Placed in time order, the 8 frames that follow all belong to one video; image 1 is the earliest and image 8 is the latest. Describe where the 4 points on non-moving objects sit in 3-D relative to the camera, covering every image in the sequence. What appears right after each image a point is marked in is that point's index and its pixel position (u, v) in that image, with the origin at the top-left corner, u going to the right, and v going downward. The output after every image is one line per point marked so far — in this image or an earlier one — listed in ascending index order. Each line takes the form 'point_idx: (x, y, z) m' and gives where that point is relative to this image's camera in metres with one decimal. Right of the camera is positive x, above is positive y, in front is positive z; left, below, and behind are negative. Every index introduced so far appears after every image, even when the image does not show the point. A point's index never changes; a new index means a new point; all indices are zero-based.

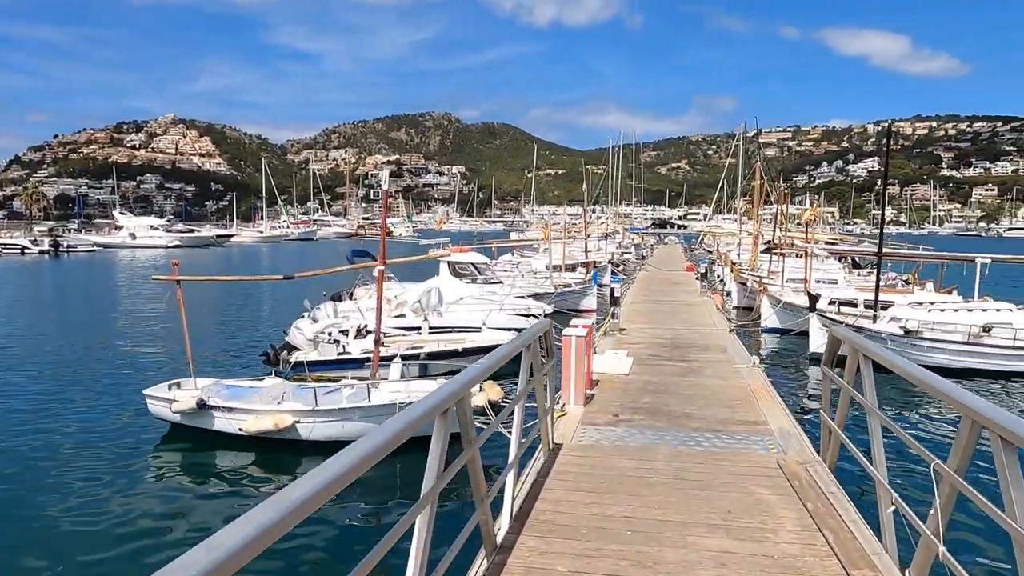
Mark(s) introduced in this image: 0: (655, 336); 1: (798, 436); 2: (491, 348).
0: (+3.4, -1.1, +18.1) m
1: (+3.5, -1.8, +9.3) m
2: (-0.5, -1.4, +16.8) m
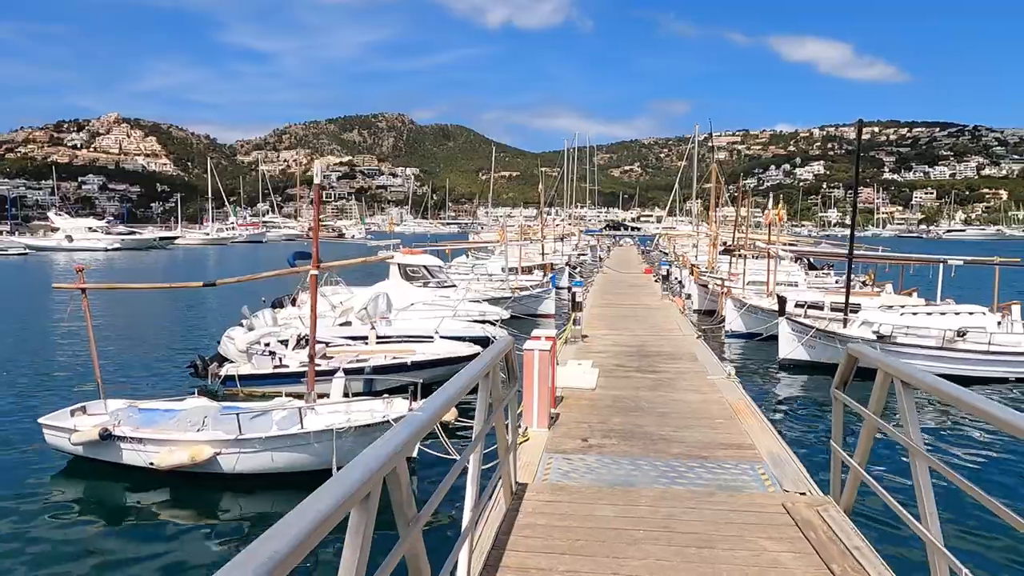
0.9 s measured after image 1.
0: (+2.4, -1.2, +17.0) m
1: (+3.0, -1.9, +8.2) m
2: (-1.4, -1.5, +15.4) m
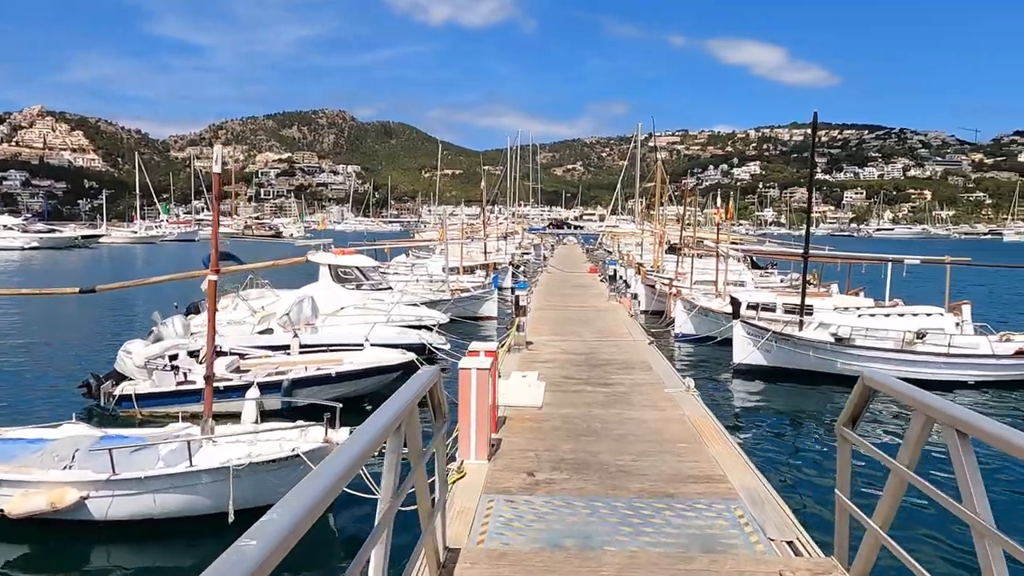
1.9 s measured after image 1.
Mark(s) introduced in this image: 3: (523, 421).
0: (+1.1, -1.3, +15.7) m
1: (+2.4, -2.0, +6.9) m
2: (-2.5, -1.5, +13.9) m
3: (+0.1, -1.7, +10.0) m
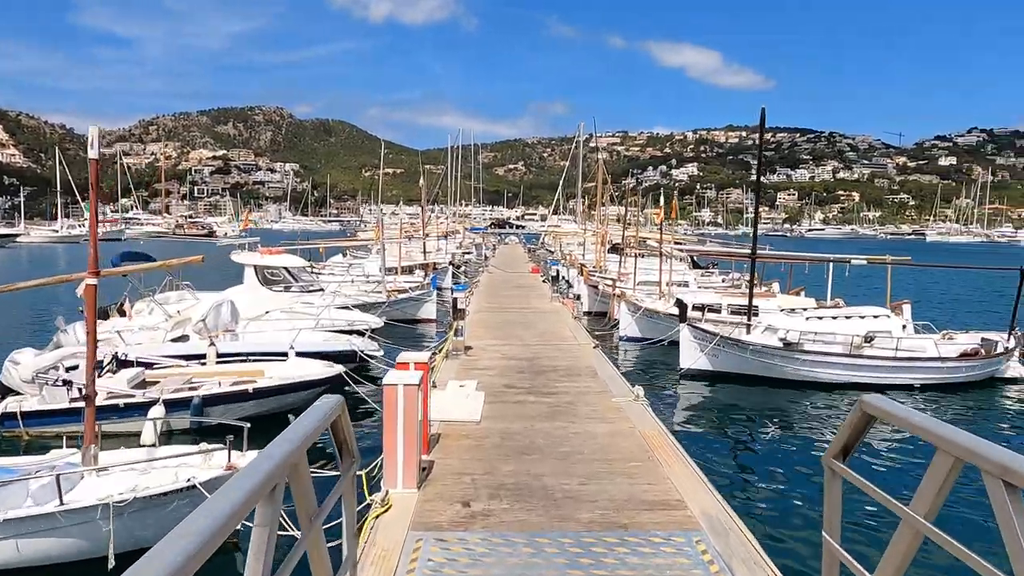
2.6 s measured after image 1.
0: (-0.1, -1.3, +14.8) m
1: (+1.8, -2.0, +6.1) m
2: (-3.6, -1.6, +12.7) m
3: (-0.6, -1.8, +9.0) m
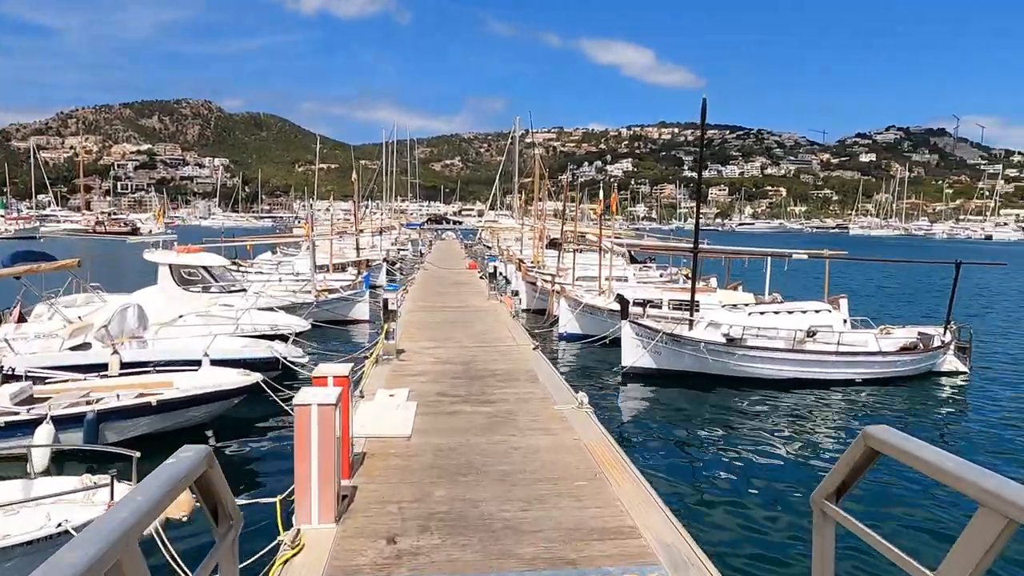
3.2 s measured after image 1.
0: (-1.3, -1.3, +13.9) m
1: (+1.4, -2.0, +5.4) m
2: (-4.6, -1.6, +11.5) m
3: (-1.4, -1.8, +8.1) m
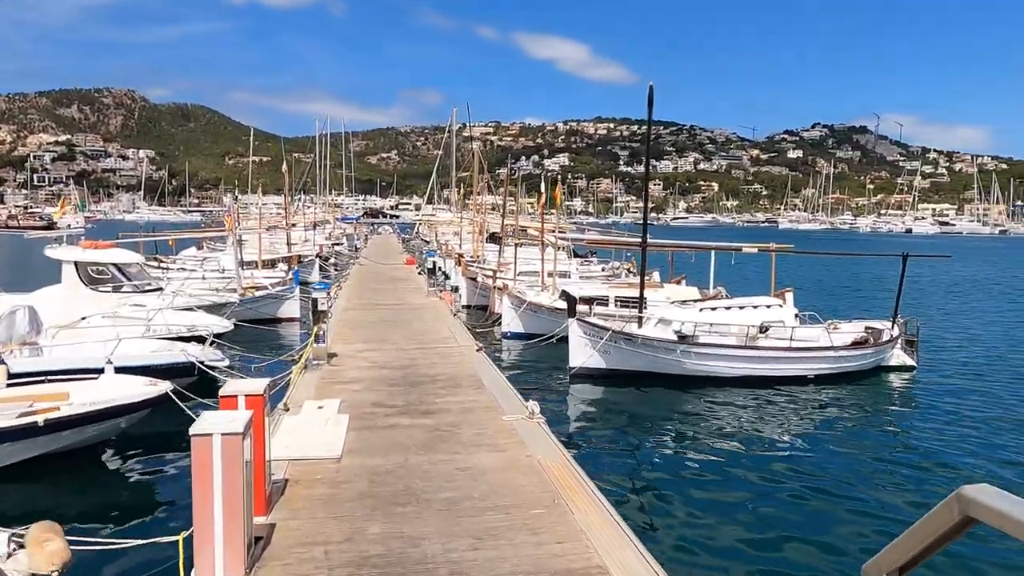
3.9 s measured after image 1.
0: (-2.2, -1.3, +12.8) m
1: (+1.1, -2.0, +4.6) m
2: (-5.4, -1.6, +10.1) m
3: (-1.9, -1.8, +7.0) m
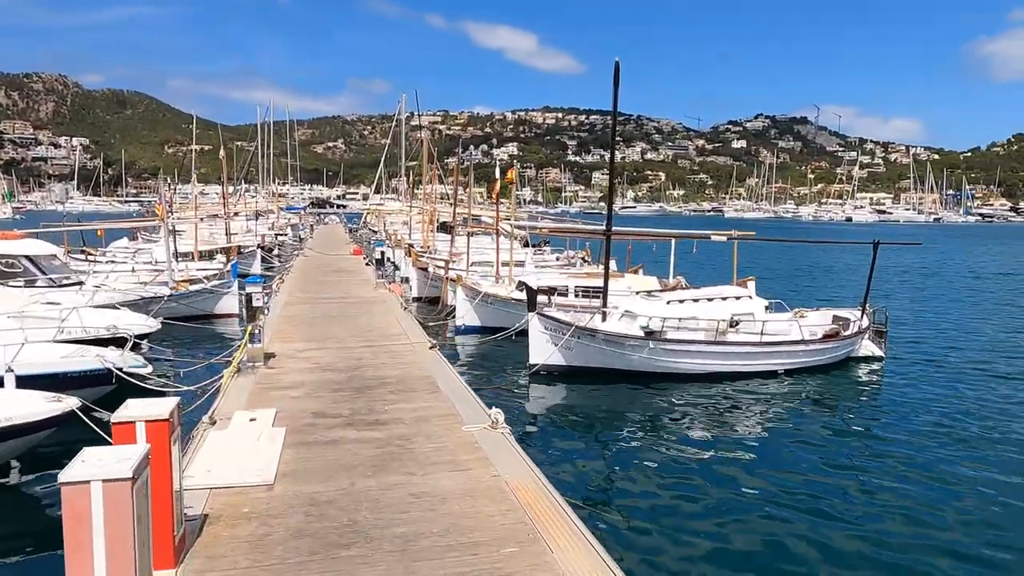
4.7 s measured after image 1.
0: (-2.9, -1.2, +11.5) m
1: (+1.0, -2.0, +3.6) m
2: (-5.8, -1.6, +8.7) m
3: (-2.1, -1.8, +5.8) m
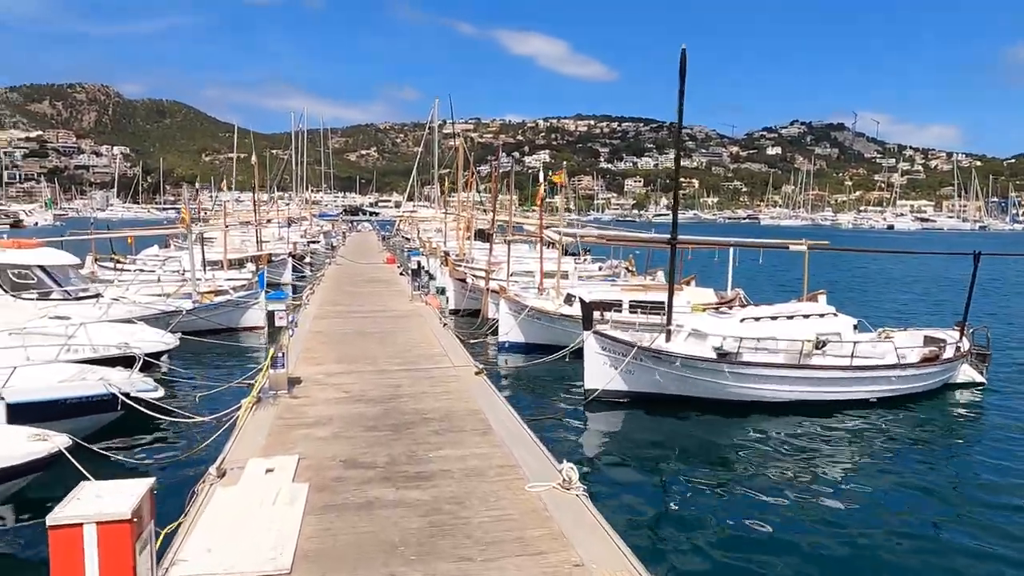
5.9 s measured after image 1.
0: (-2.1, -1.4, +10.0) m
1: (+1.4, -2.2, +1.9) m
2: (-5.2, -1.8, +7.3) m
3: (-1.6, -2.0, +4.2) m
